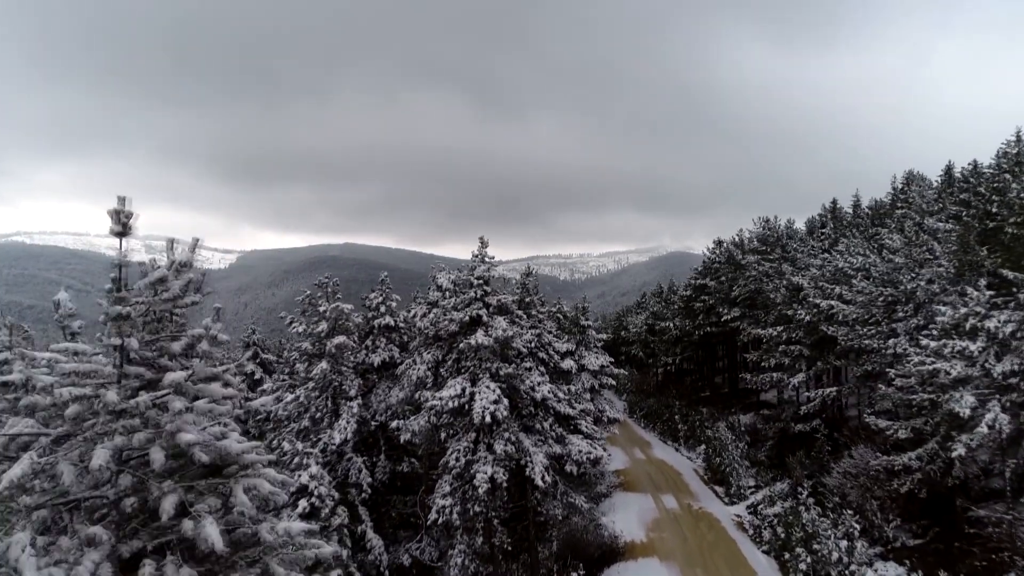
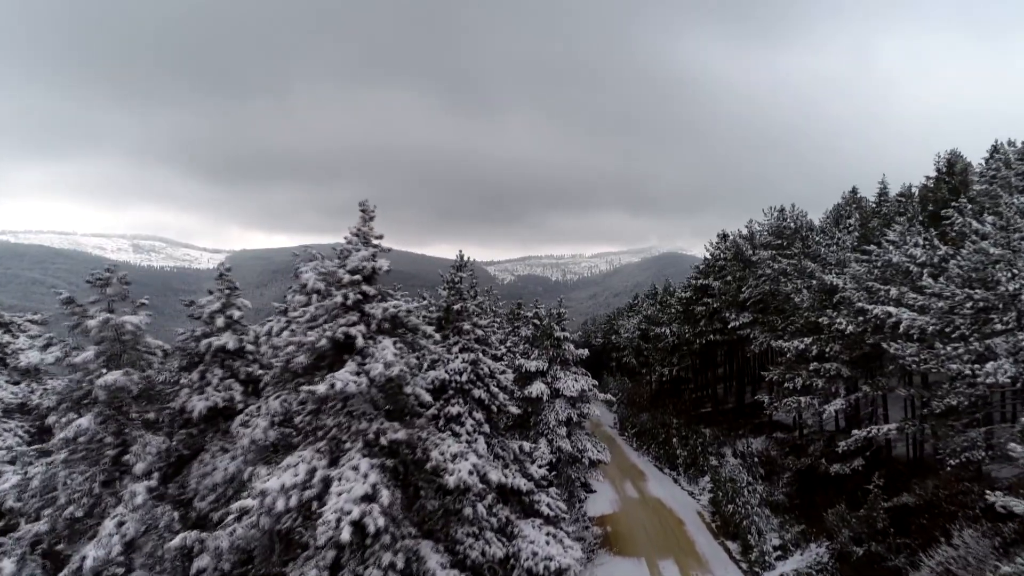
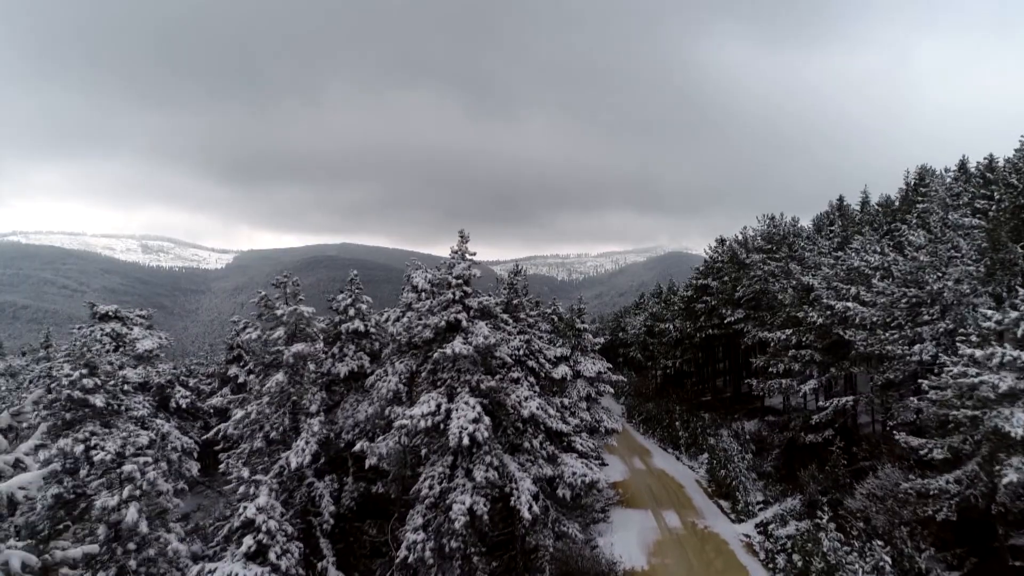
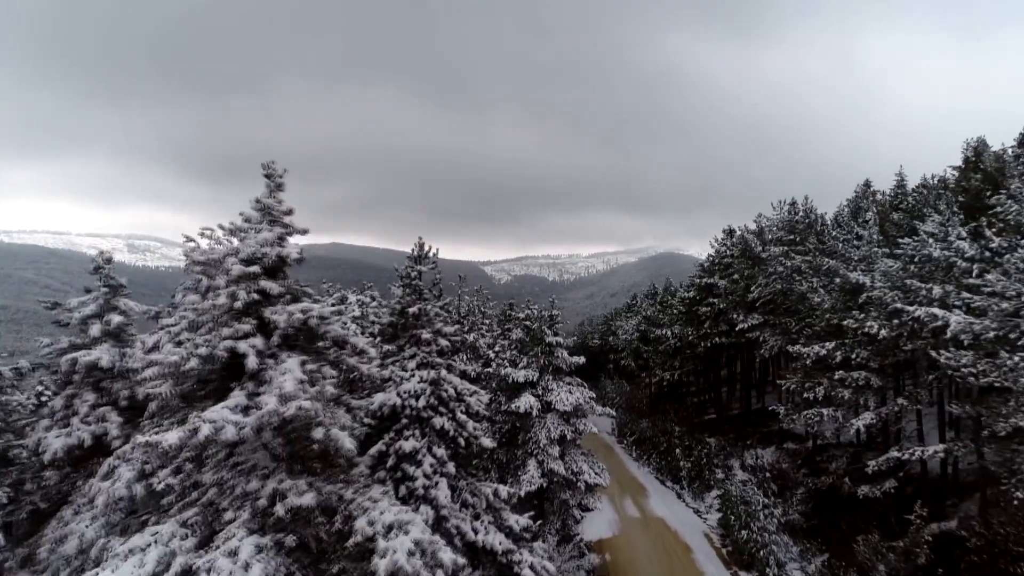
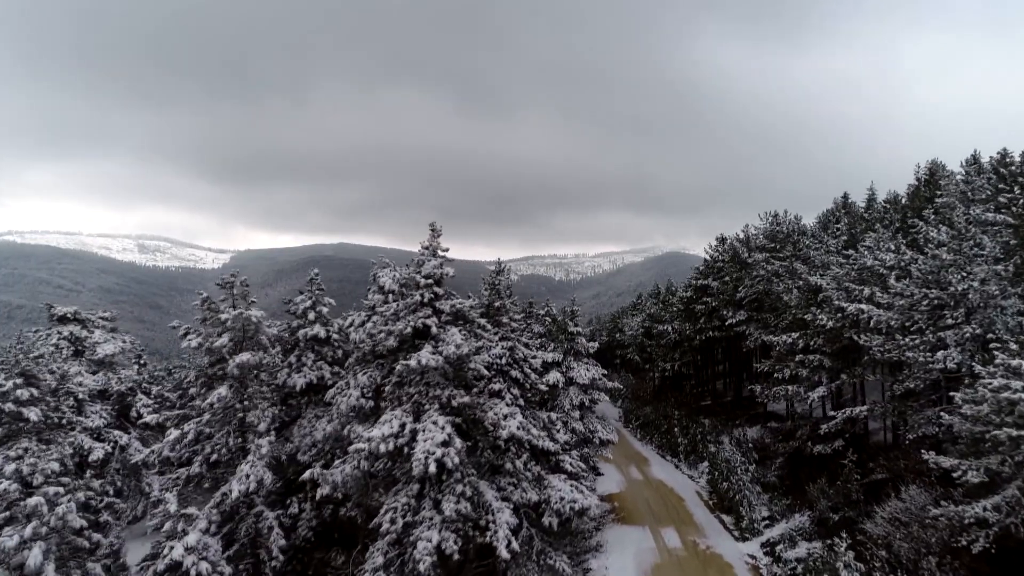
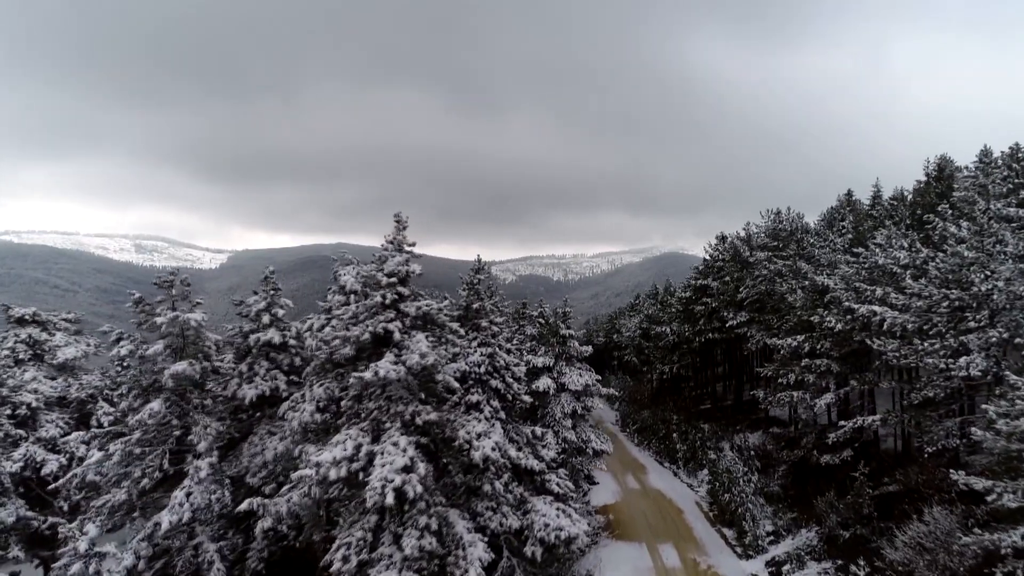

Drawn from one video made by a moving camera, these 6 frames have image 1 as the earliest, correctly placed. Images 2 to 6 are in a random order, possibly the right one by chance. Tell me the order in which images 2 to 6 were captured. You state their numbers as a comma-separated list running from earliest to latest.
3, 5, 6, 2, 4
